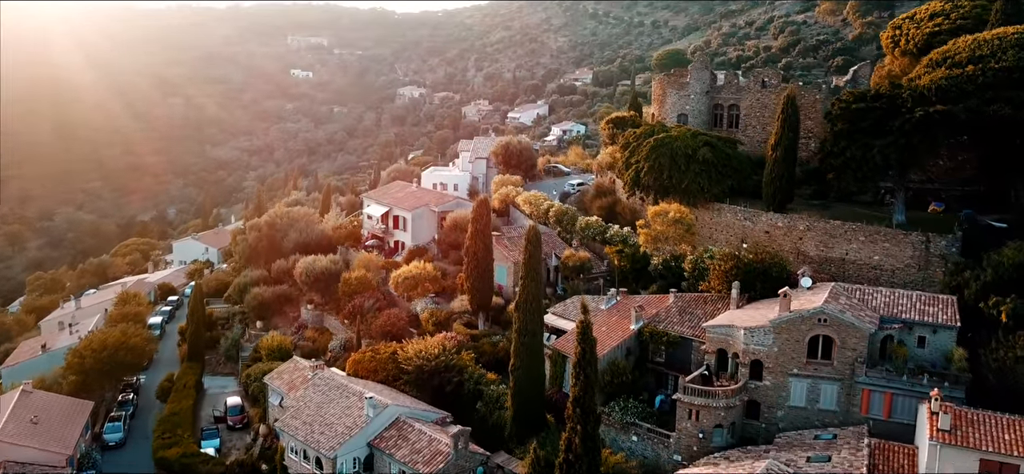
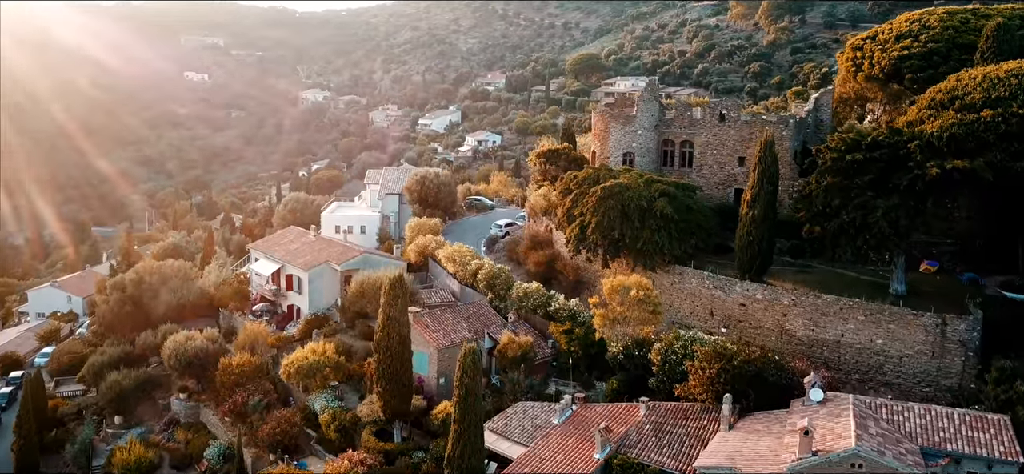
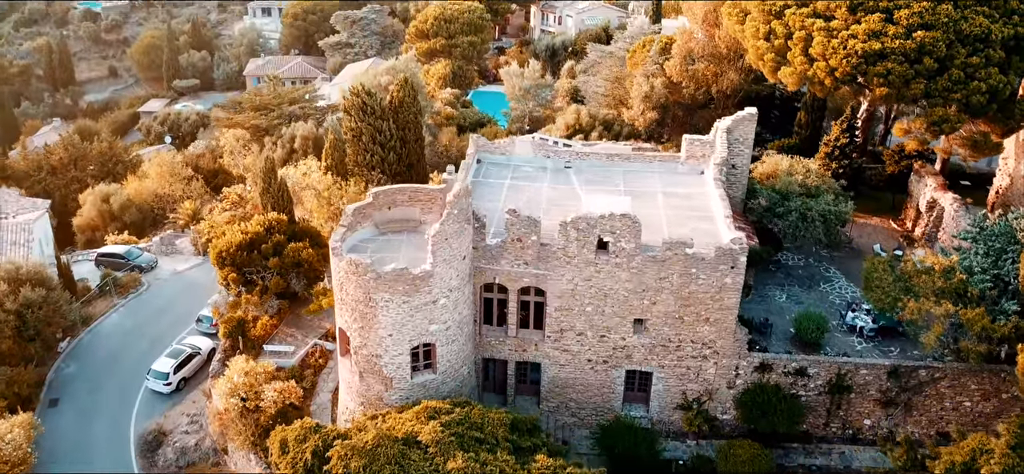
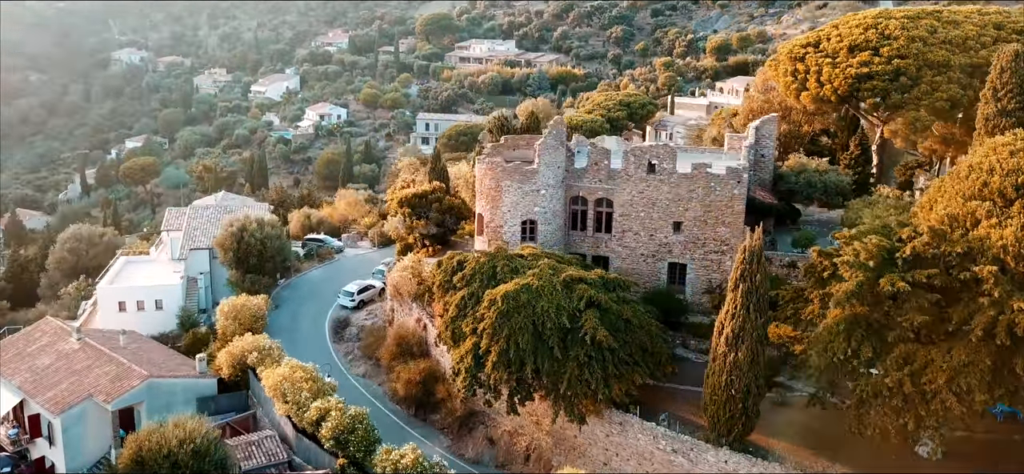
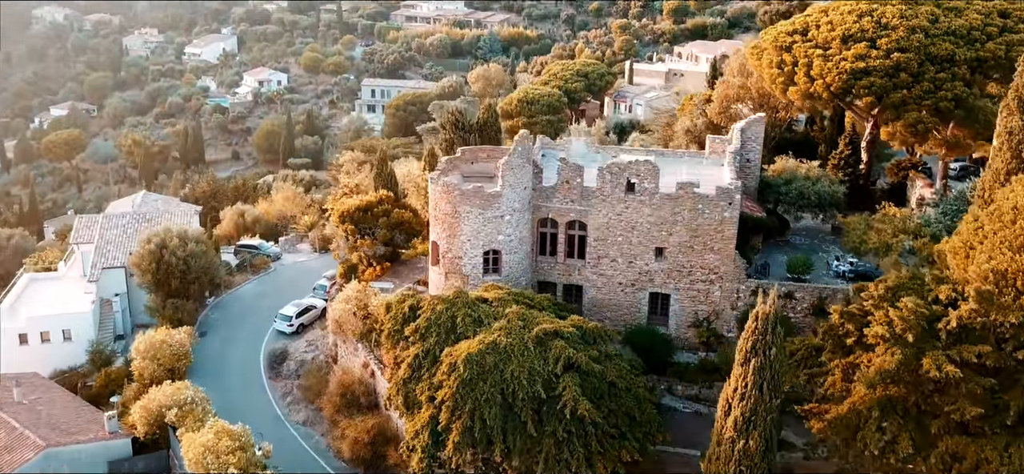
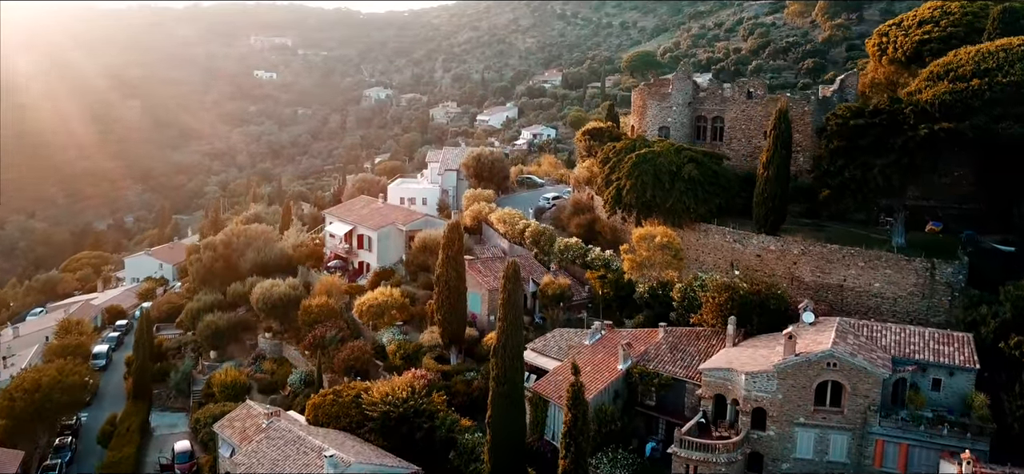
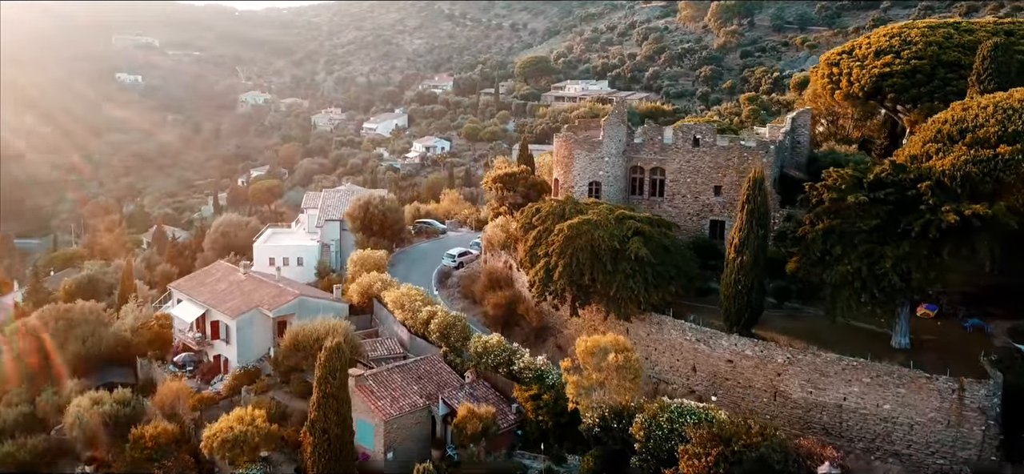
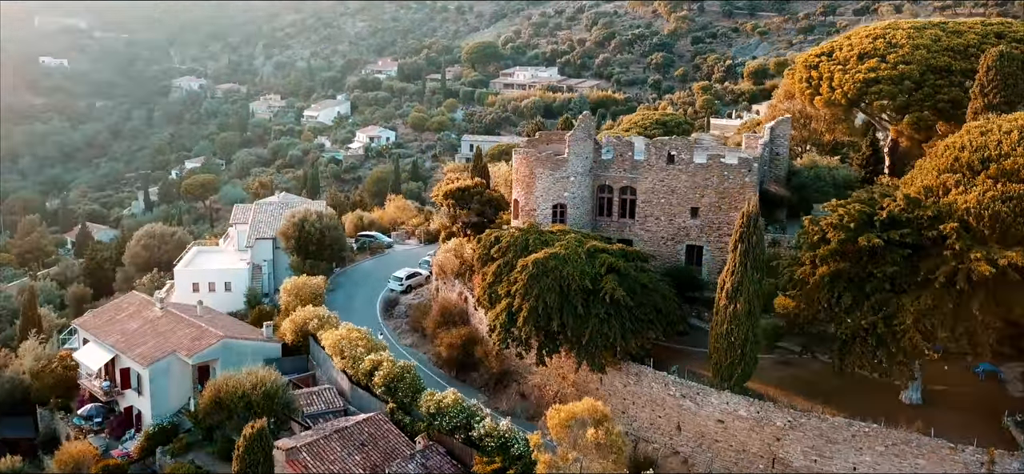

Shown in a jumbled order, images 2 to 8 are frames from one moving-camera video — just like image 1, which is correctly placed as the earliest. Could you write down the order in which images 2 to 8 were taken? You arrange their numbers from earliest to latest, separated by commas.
6, 2, 7, 8, 4, 5, 3
